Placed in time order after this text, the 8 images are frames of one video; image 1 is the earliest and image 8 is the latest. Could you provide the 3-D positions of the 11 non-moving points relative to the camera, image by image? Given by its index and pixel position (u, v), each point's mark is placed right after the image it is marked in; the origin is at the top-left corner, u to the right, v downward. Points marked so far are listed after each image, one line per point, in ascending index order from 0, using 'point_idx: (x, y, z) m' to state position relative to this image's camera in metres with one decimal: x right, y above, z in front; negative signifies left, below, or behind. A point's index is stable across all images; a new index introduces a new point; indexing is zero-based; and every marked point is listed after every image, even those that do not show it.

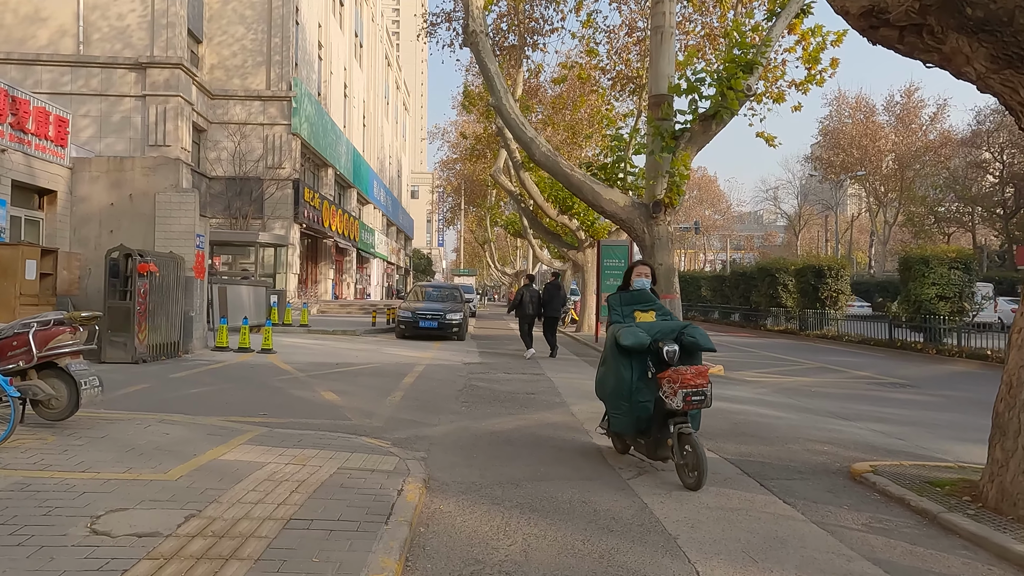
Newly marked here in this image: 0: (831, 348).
0: (+8.9, -1.7, +18.6) m
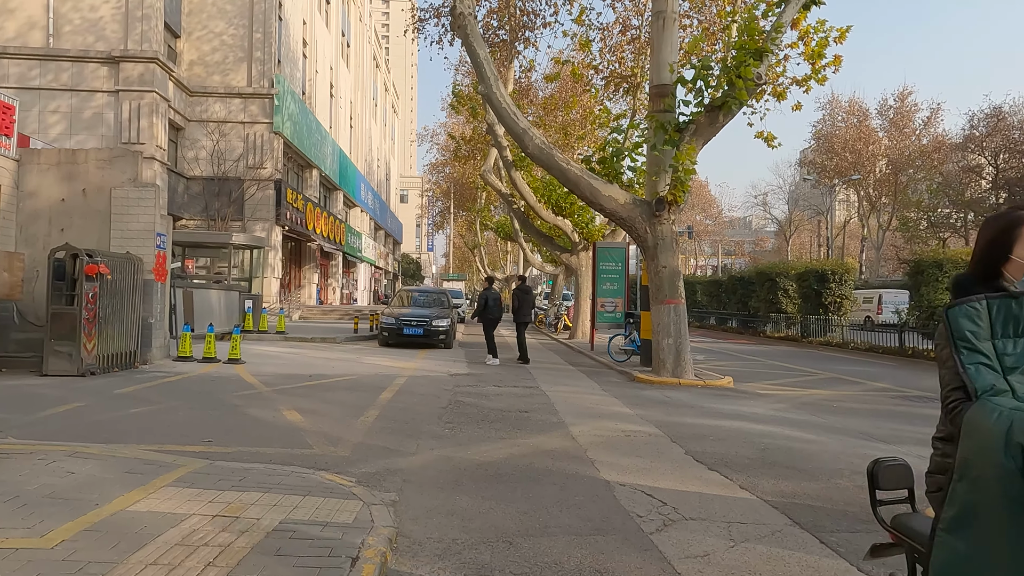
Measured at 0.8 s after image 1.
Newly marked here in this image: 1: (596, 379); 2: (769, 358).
0: (+8.6, -1.8, +17.7) m
1: (+1.4, -1.5, +11.3) m
2: (+6.7, -1.8, +17.5) m
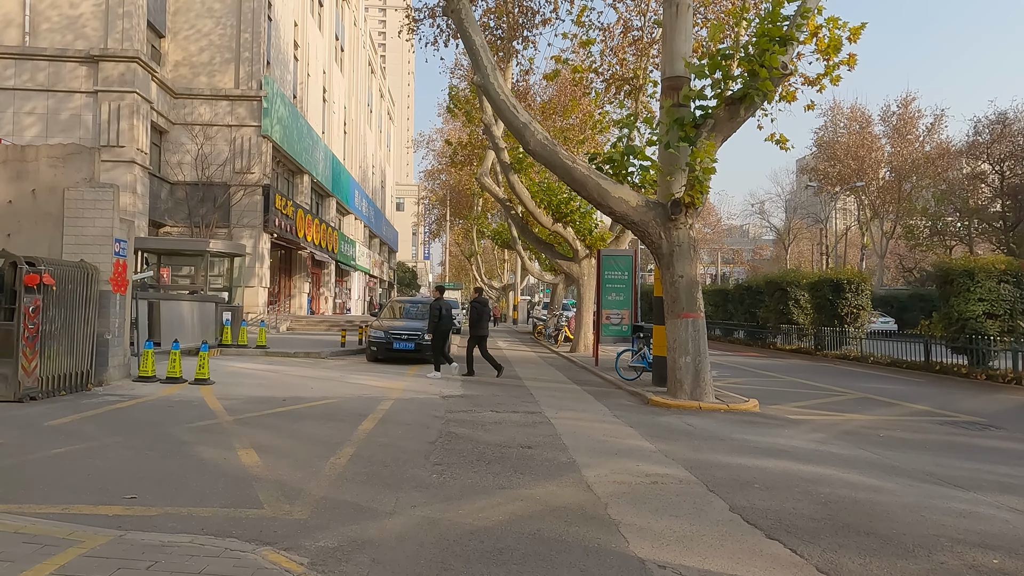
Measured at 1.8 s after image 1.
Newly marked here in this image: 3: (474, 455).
0: (+8.6, -2.1, +16.6) m
1: (+1.4, -1.7, +10.2) m
2: (+6.7, -2.1, +16.3) m
3: (-0.4, -1.6, +6.2) m
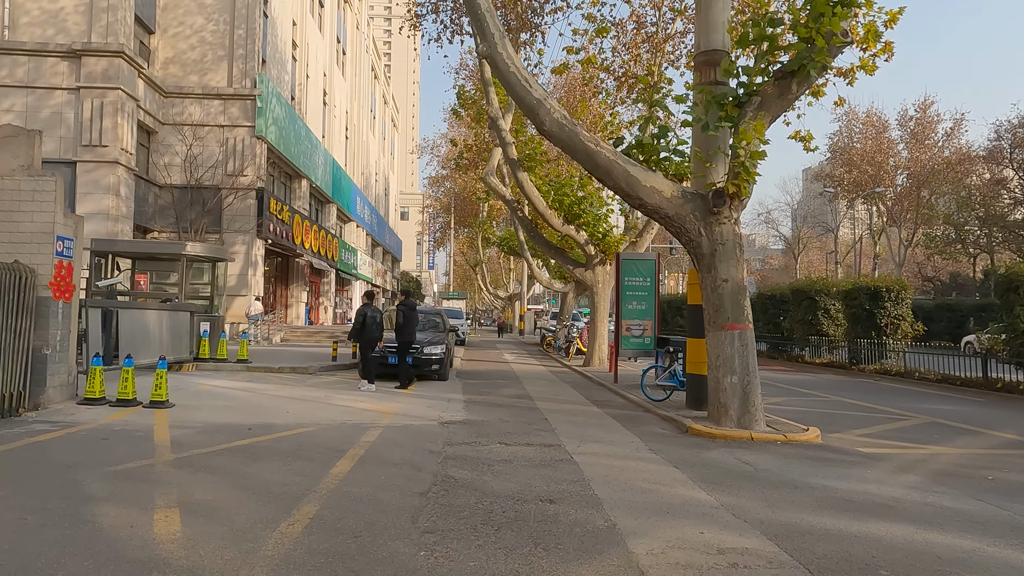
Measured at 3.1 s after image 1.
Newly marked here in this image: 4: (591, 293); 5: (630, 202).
0: (+8.8, -2.2, +14.9) m
1: (+1.6, -1.8, +8.5) m
2: (+6.9, -2.3, +14.6) m
3: (-0.2, -1.6, +4.6) m
4: (+2.3, -0.1, +19.2) m
5: (+1.5, +1.1, +8.6) m
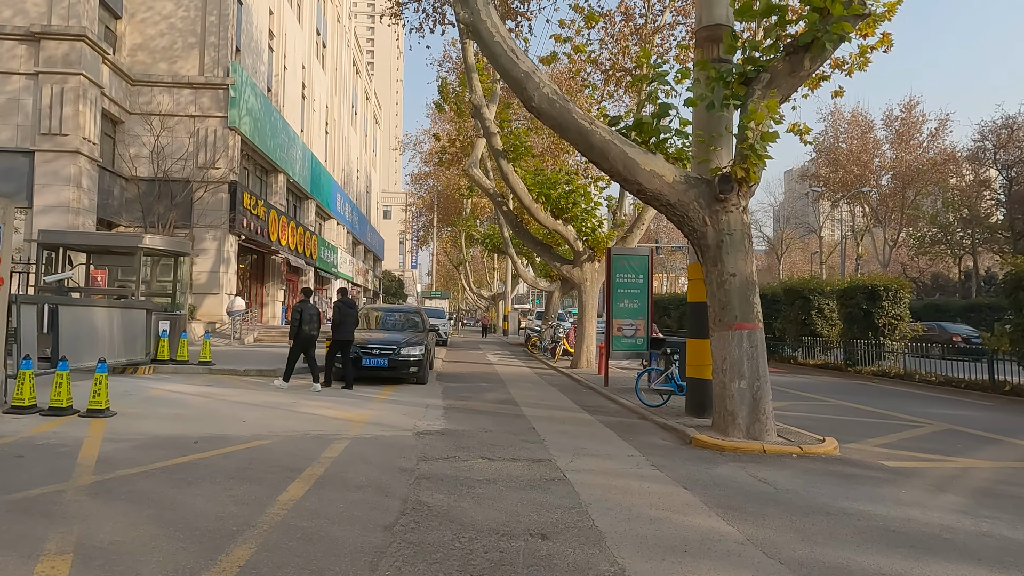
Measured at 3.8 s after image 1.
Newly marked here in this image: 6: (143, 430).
0: (+8.4, -2.2, +14.2) m
1: (+1.4, -1.7, +7.7) m
2: (+6.5, -2.2, +13.9) m
3: (-0.3, -1.5, +3.7) m
4: (+1.8, -0.1, +18.4) m
5: (+1.3, +1.2, +7.8) m
6: (-4.0, -1.6, +7.4) m
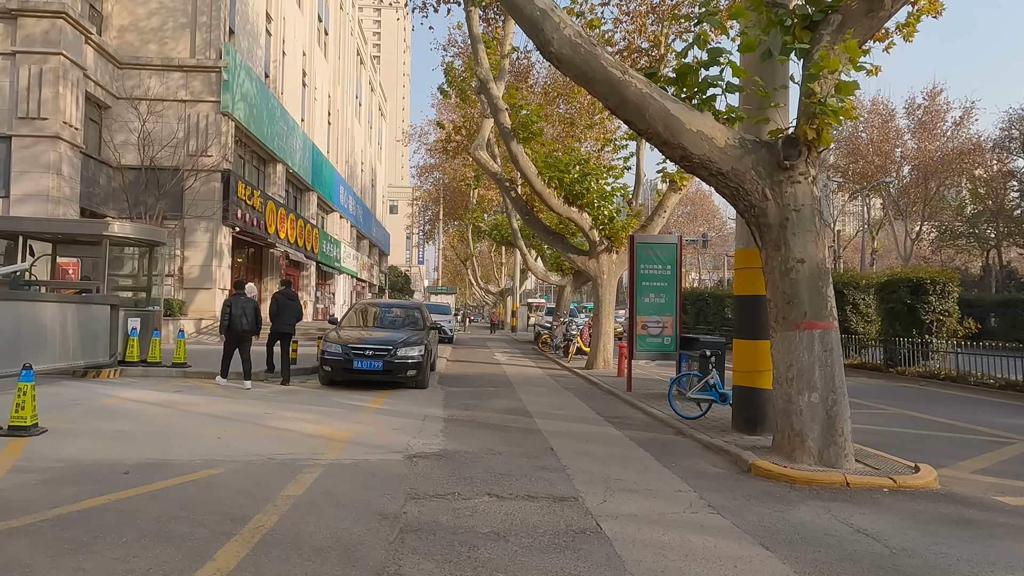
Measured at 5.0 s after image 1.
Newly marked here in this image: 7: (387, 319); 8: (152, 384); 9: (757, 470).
0: (+8.6, -2.1, +12.7) m
1: (+1.5, -1.6, +6.2) m
2: (+6.7, -2.1, +12.4) m
3: (-0.2, -1.4, +2.3) m
4: (+2.1, +0.1, +16.9) m
5: (+1.5, +1.3, +6.3) m
6: (-3.9, -1.5, +6.0) m
7: (-2.5, -0.6, +13.3) m
8: (-5.7, -1.5, +10.7) m
9: (+2.2, -1.6, +5.9) m
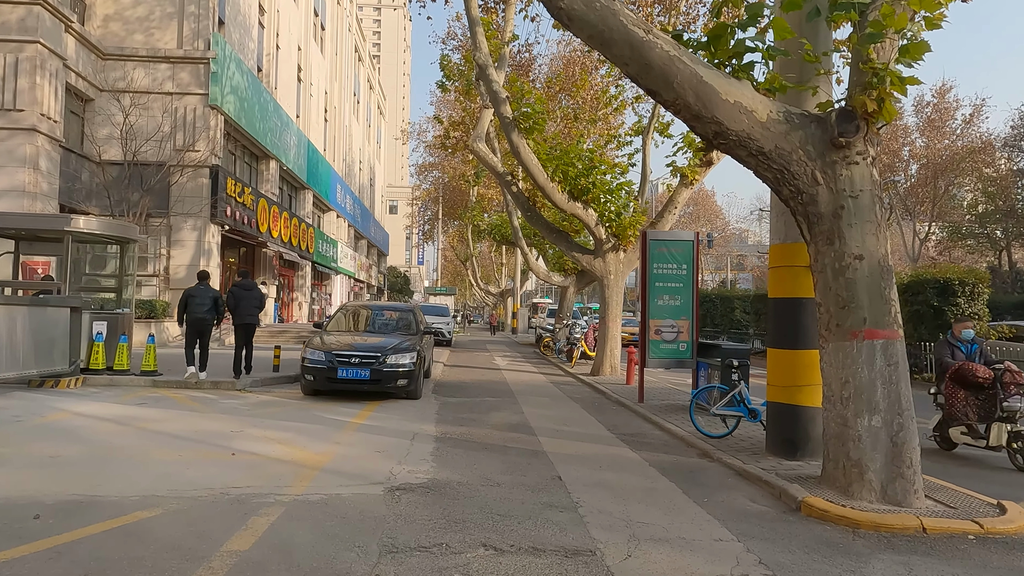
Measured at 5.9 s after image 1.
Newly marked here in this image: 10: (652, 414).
0: (+8.6, -2.1, +11.7) m
1: (+1.5, -1.7, +5.2) m
2: (+6.7, -2.1, +11.4) m
3: (-0.2, -1.4, +1.3) m
4: (+2.1, +0.1, +15.9) m
5: (+1.5, +1.3, +5.3) m
6: (-3.9, -1.5, +5.0) m
7: (-2.5, -0.6, +12.3) m
8: (-5.7, -1.5, +9.7) m
9: (+2.2, -1.6, +4.9) m
10: (+1.9, -1.7, +9.3) m
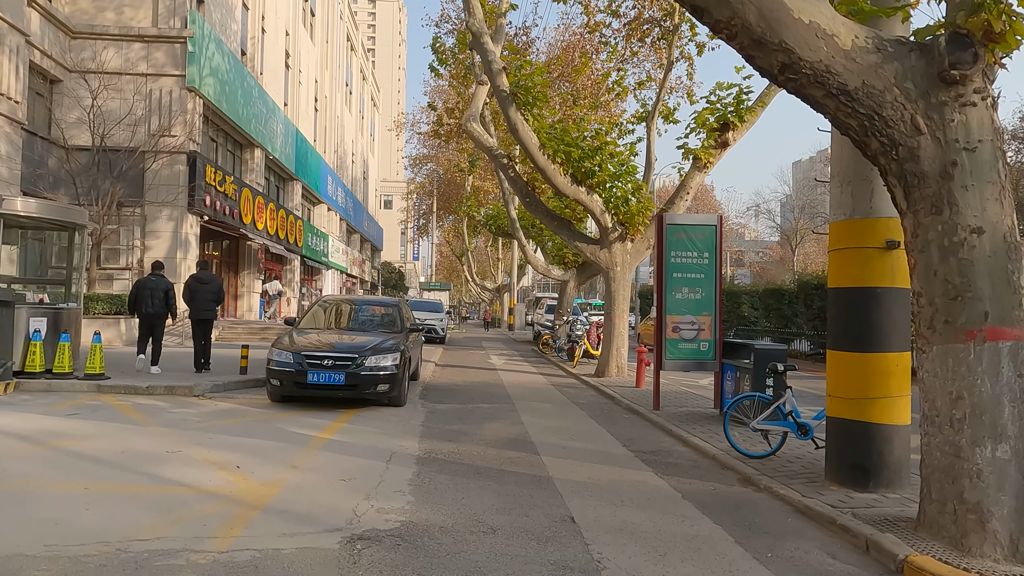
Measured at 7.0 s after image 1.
0: (+8.6, -2.0, +10.4) m
1: (+1.5, -1.6, +3.9) m
2: (+6.7, -2.0, +10.1) m
3: (-0.2, -1.4, -0.1) m
4: (+2.0, +0.2, +14.6) m
5: (+1.5, +1.3, +4.0) m
6: (-3.9, -1.4, +3.6) m
7: (-2.5, -0.5, +11.0) m
8: (-5.7, -1.4, +8.3) m
9: (+2.2, -1.5, +3.6) m
10: (+1.9, -1.6, +8.0) m
